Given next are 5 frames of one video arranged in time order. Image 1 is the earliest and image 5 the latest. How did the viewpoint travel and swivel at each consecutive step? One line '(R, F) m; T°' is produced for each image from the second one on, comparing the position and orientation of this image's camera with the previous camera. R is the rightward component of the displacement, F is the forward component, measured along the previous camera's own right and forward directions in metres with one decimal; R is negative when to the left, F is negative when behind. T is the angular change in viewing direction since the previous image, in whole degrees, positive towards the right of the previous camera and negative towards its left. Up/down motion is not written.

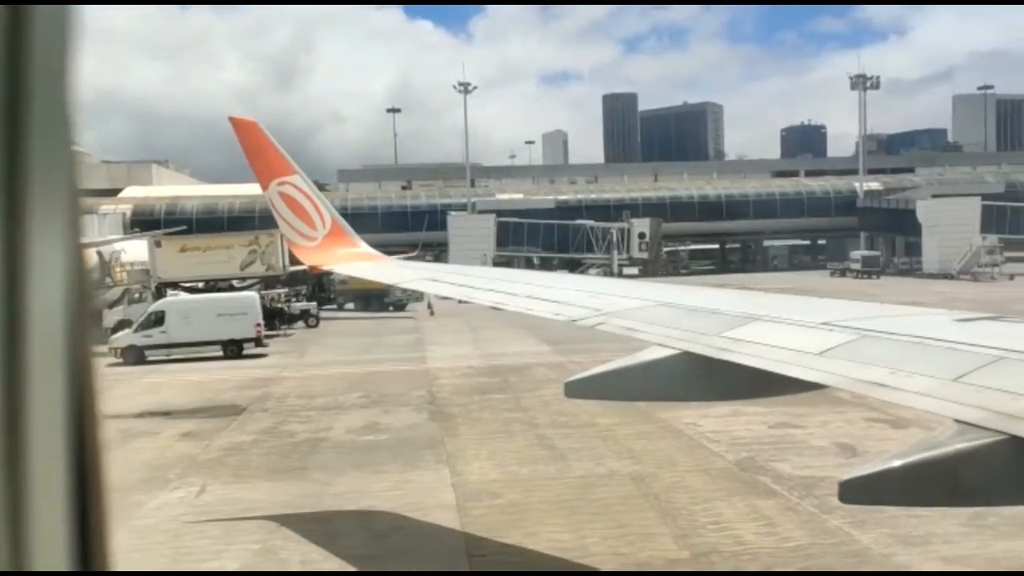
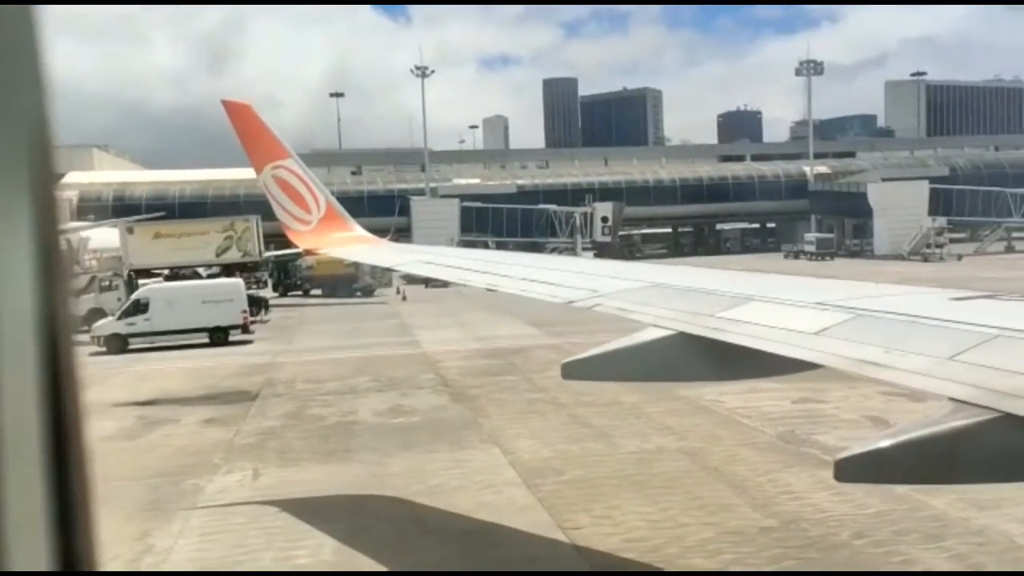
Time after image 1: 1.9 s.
(-1.1, -0.1) m; +3°
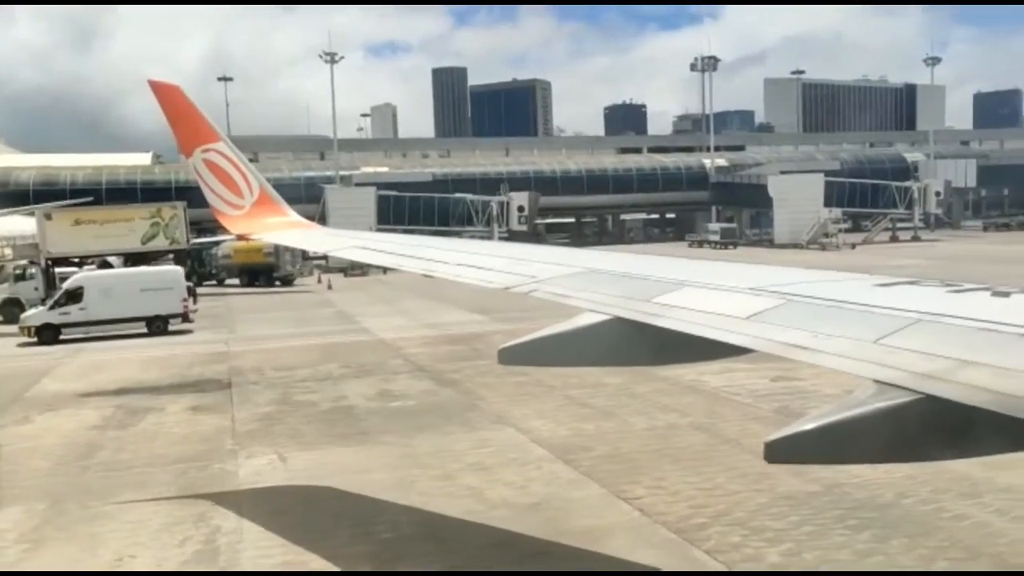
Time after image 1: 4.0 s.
(-1.3, -0.2) m; +7°
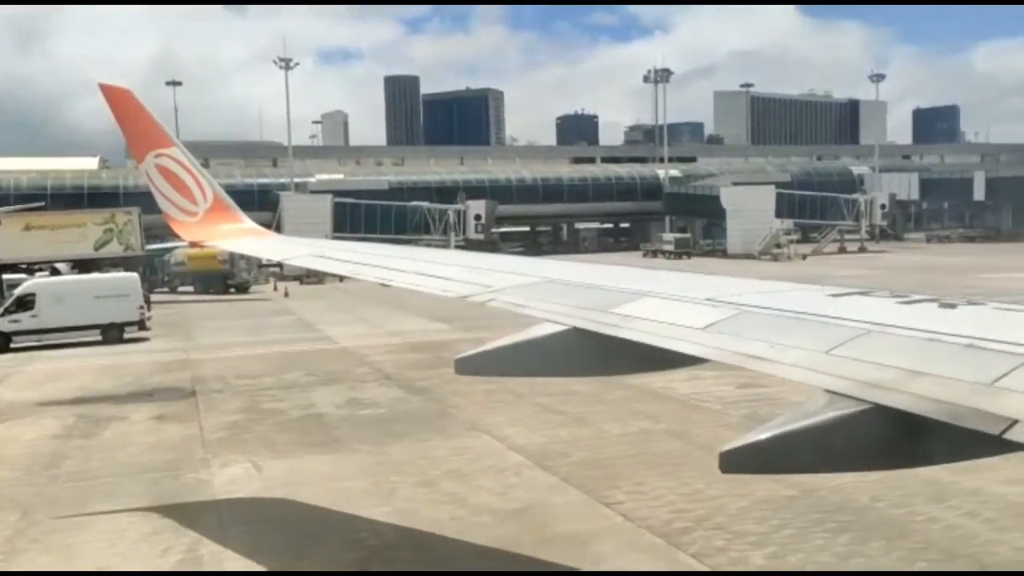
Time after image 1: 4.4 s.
(-0.3, 0.0) m; +3°
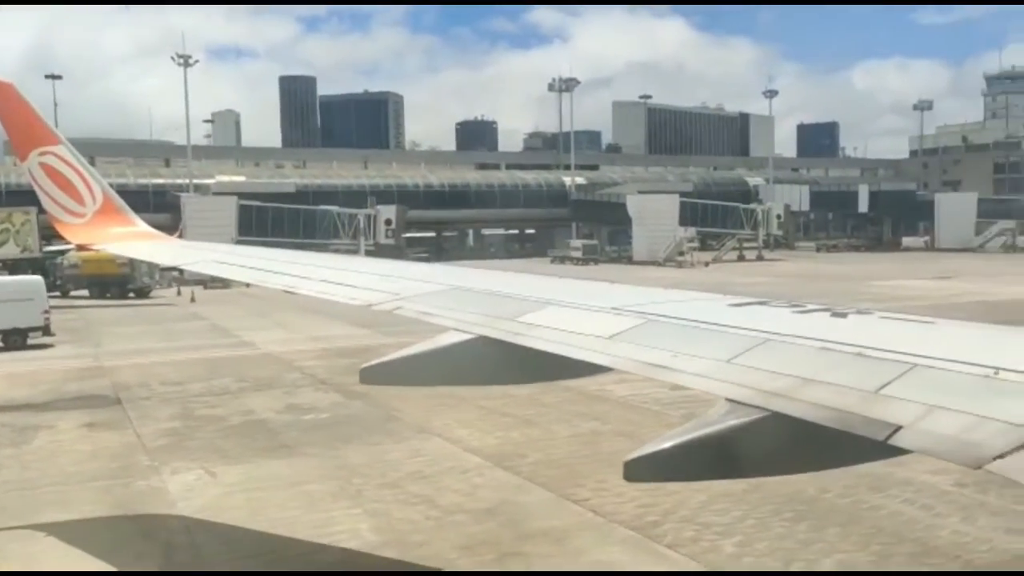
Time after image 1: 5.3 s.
(-0.6, -0.2) m; +6°
